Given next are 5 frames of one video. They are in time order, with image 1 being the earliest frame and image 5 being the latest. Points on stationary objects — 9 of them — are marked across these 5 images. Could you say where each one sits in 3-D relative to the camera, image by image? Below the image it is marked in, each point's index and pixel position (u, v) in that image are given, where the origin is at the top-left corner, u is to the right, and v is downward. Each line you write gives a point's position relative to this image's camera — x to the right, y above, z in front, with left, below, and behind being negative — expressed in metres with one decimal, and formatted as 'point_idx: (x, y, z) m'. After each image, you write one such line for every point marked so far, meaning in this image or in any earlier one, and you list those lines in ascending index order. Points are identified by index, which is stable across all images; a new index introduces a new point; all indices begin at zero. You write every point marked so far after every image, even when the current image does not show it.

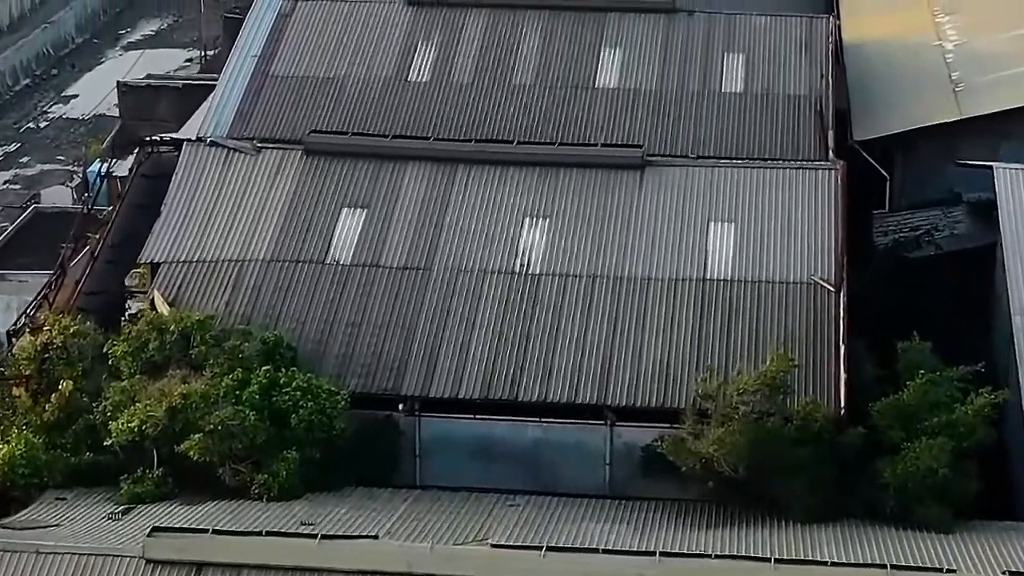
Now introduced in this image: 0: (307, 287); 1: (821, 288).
0: (-2.0, 0.0, +19.9) m
1: (+3.0, 0.0, +19.5) m
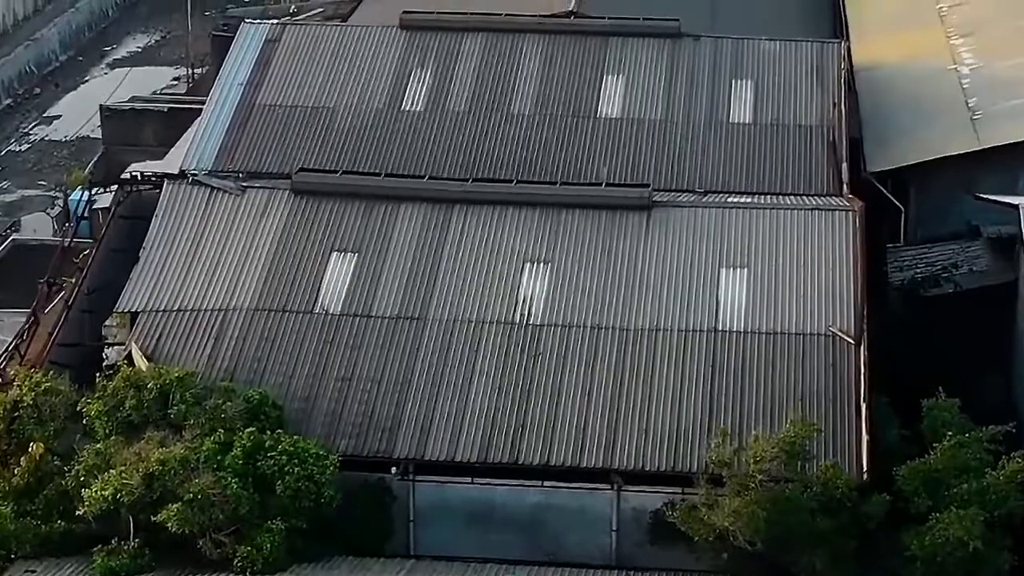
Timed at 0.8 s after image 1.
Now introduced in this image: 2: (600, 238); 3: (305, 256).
0: (-2.0, -0.5, +18.7) m
1: (+3.0, -0.5, +18.4) m
2: (+0.9, +0.5, +20.0) m
3: (-2.0, +0.3, +19.8) m
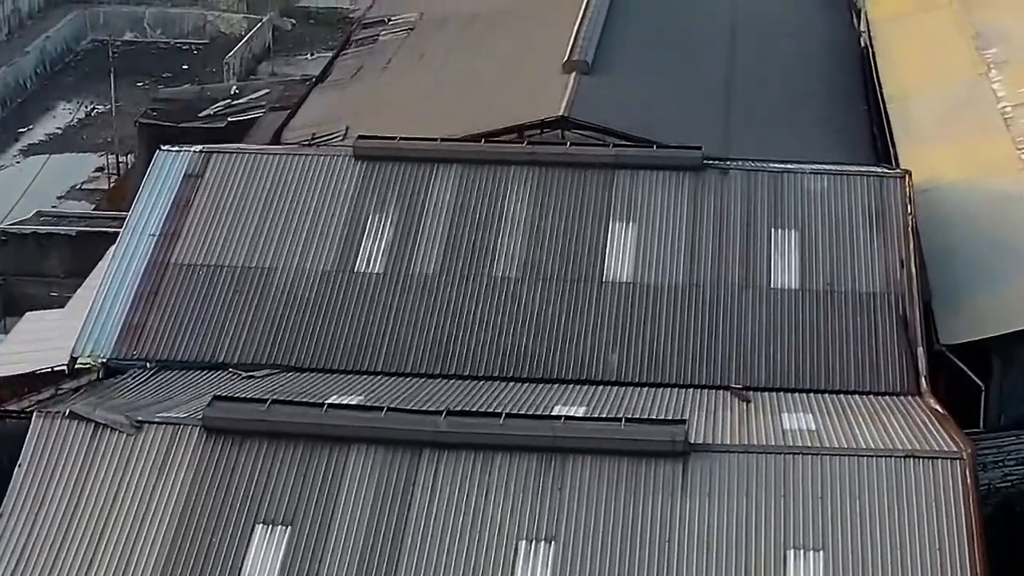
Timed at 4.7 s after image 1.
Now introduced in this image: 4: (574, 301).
0: (-2.1, -2.5, +13.4) m
1: (+2.9, -2.5, +13.2) m
2: (+0.8, -1.6, +14.7) m
3: (-2.1, -1.8, +14.5) m
4: (+0.6, -0.1, +19.5) m
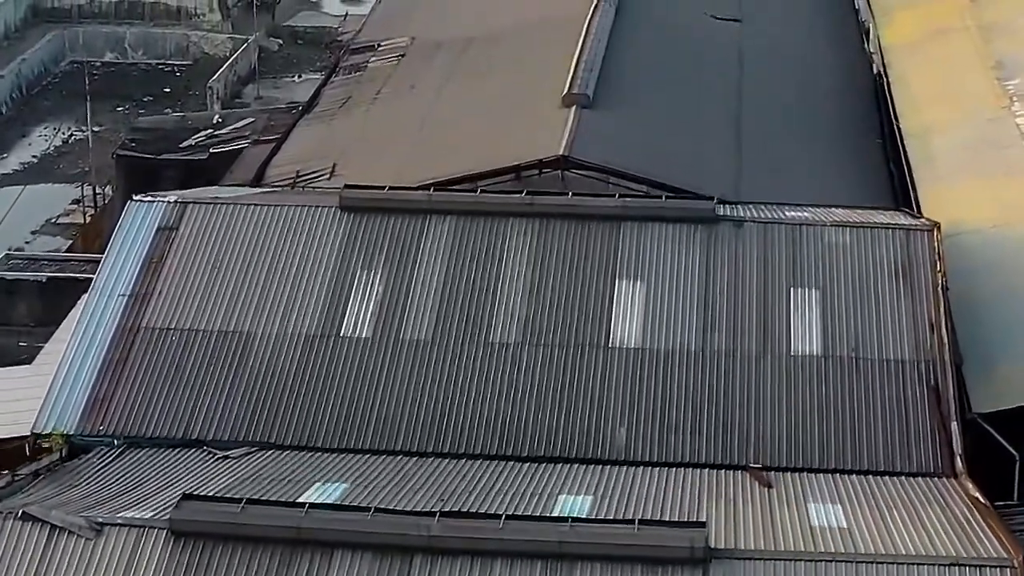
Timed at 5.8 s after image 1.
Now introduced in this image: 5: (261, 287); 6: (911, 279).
0: (-2.1, -3.1, +11.9) m
1: (+2.9, -3.1, +11.7) m
2: (+0.8, -2.2, +13.2) m
3: (-2.1, -2.4, +13.0) m
4: (+0.6, -0.7, +18.0) m
5: (-2.4, 0.0, +19.1) m
6: (+3.8, +0.1, +19.0) m
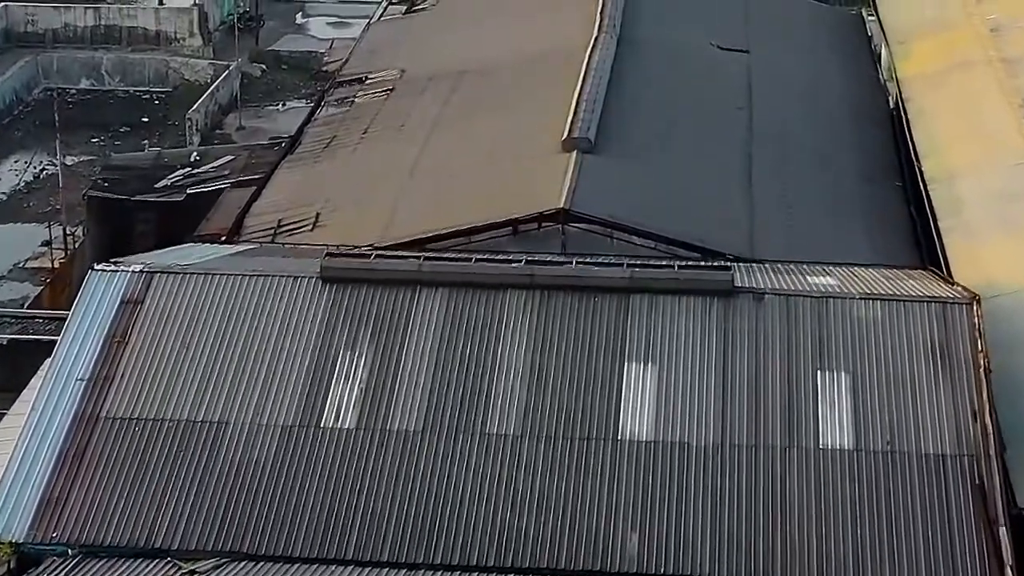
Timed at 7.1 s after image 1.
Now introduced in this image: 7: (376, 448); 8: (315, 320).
0: (-2.1, -3.8, +10.2) m
1: (+3.0, -3.8, +9.9) m
2: (+0.8, -2.9, +11.5) m
3: (-2.1, -3.1, +11.3) m
4: (+0.6, -1.4, +16.2) m
5: (-2.4, -0.7, +17.3) m
6: (+3.8, -0.6, +17.2) m
7: (-1.1, -1.3, +16.4) m
8: (-1.8, -0.3, +17.9) m
